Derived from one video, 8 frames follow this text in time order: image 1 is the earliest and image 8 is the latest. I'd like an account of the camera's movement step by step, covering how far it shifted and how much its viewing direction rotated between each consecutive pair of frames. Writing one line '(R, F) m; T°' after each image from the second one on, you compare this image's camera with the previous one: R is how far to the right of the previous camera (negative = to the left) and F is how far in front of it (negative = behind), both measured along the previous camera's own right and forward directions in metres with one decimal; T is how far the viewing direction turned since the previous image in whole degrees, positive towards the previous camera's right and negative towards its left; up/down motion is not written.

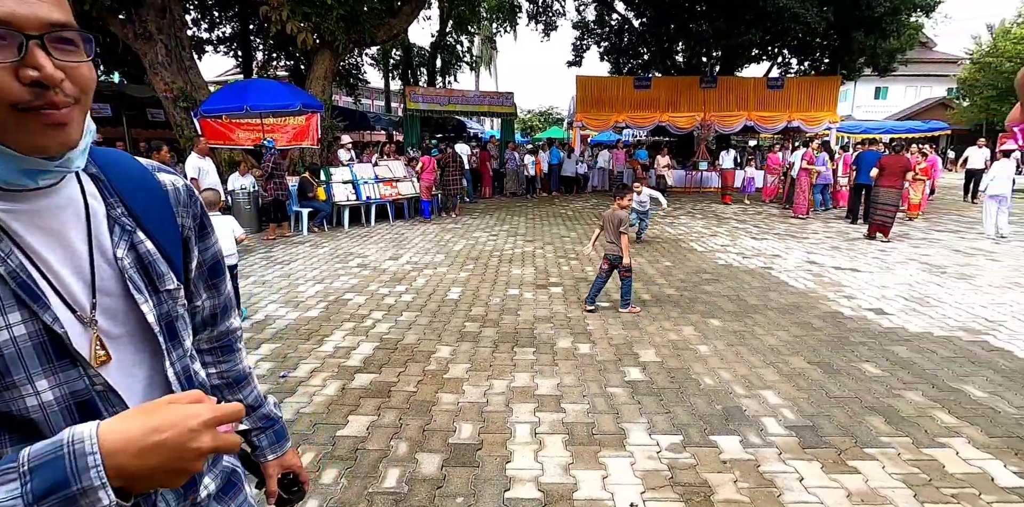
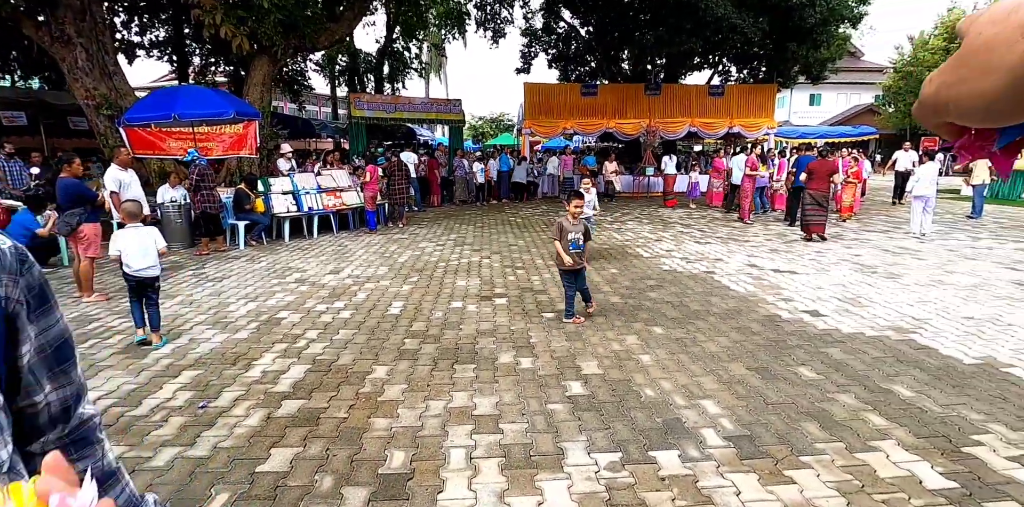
(+0.1, +0.1) m; +5°
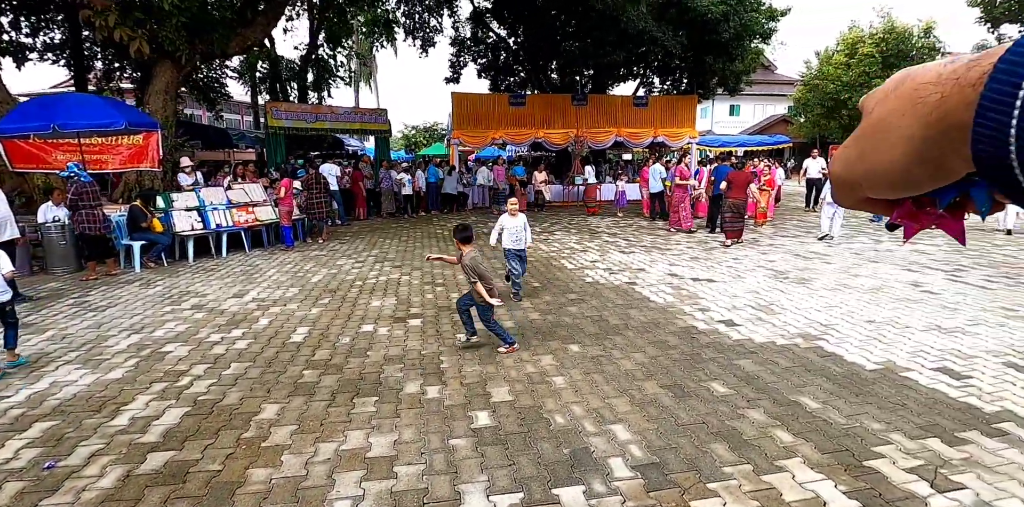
(+0.3, +0.2) m; +6°
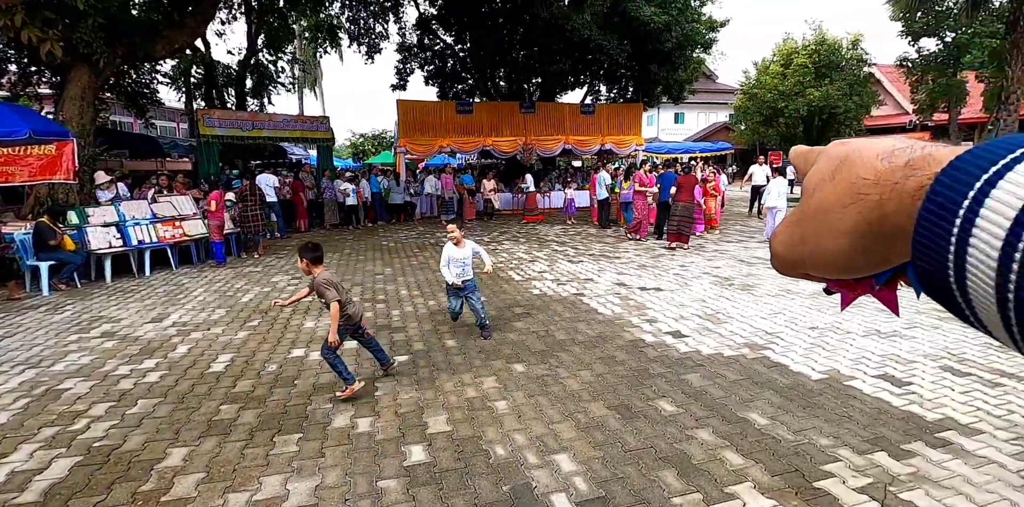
(+0.1, +0.2) m; +5°
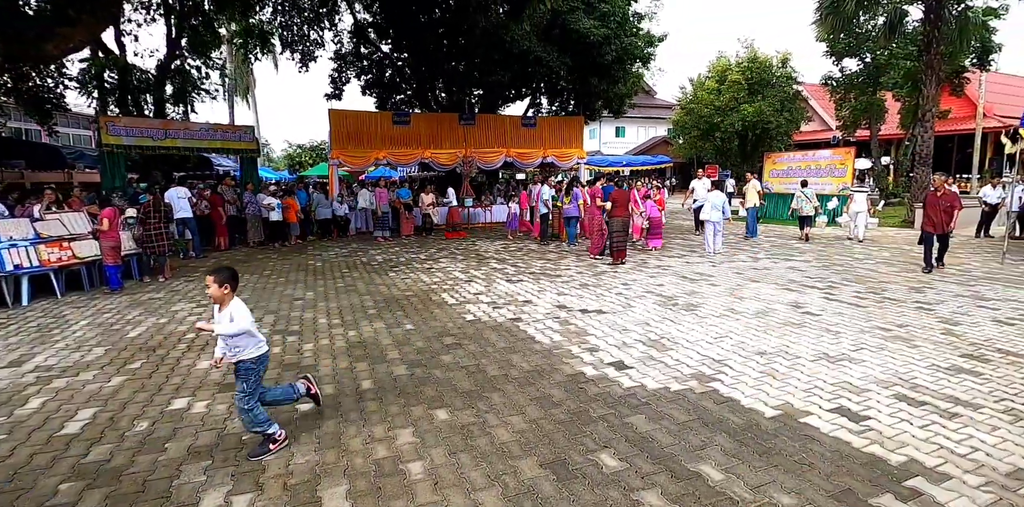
(+0.2, +0.5) m; +6°
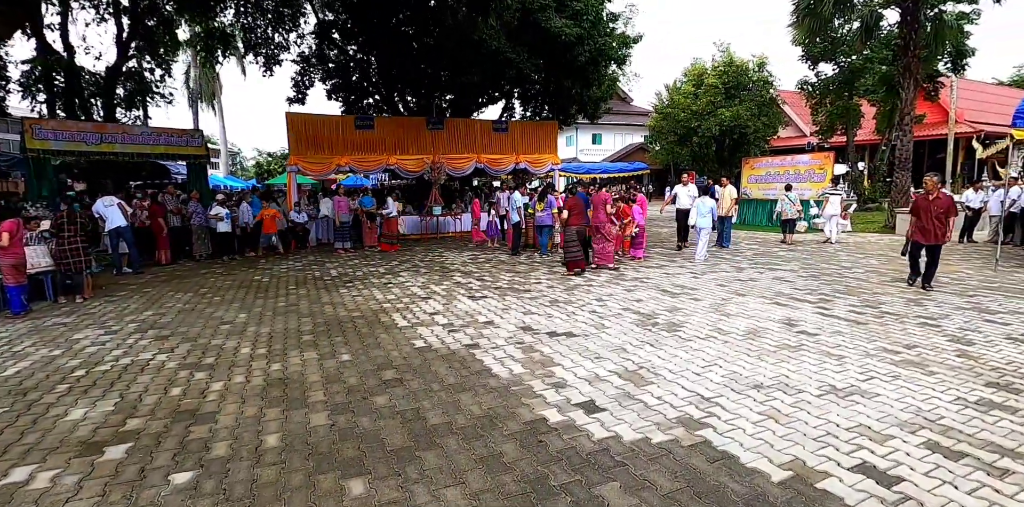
(+0.2, +0.8) m; +2°
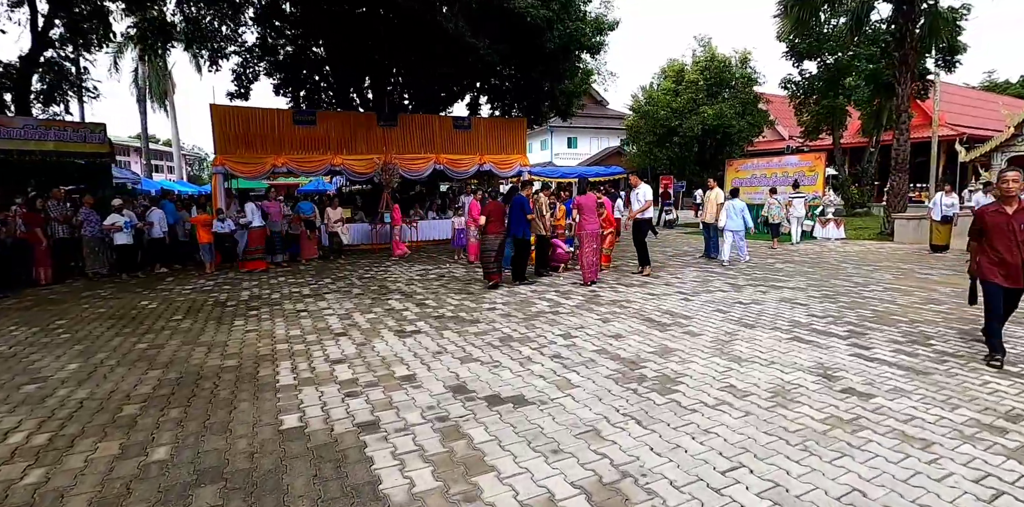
(+0.4, +1.7) m; +2°
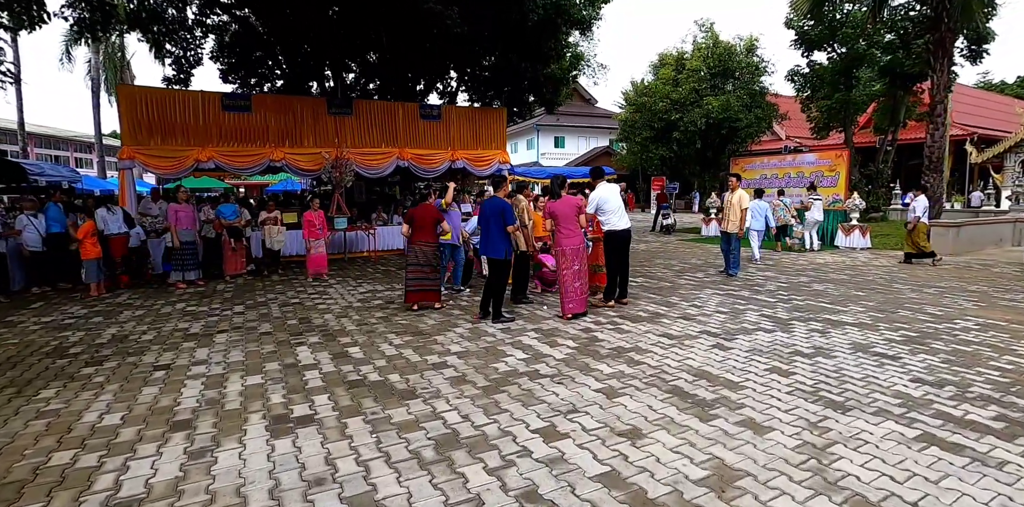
(+0.2, +2.1) m; +1°
